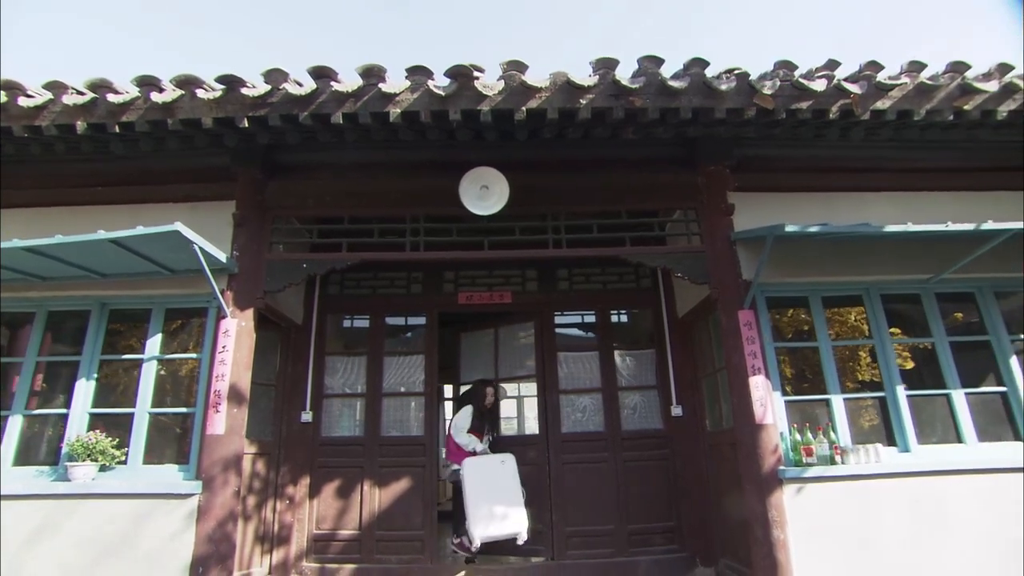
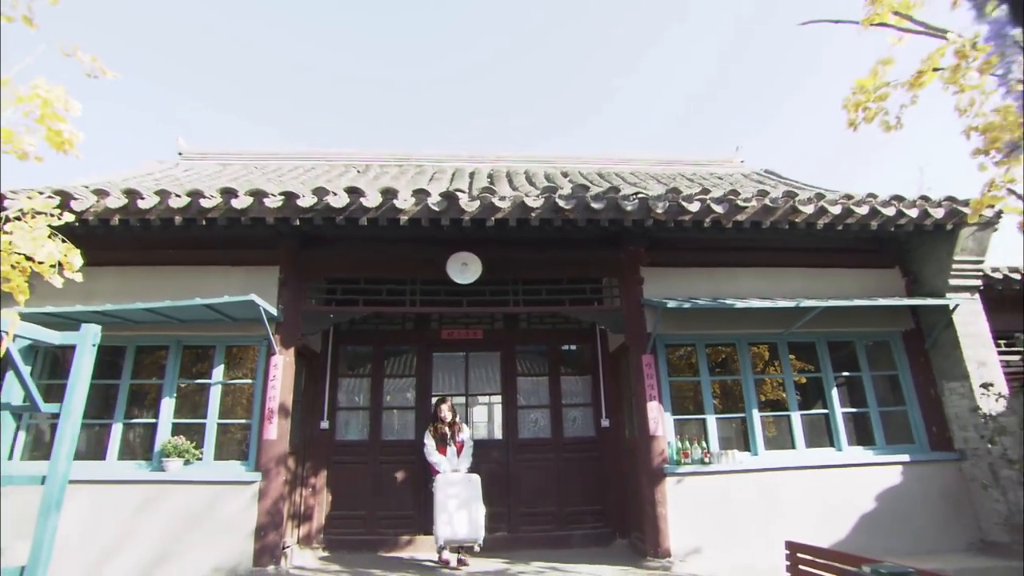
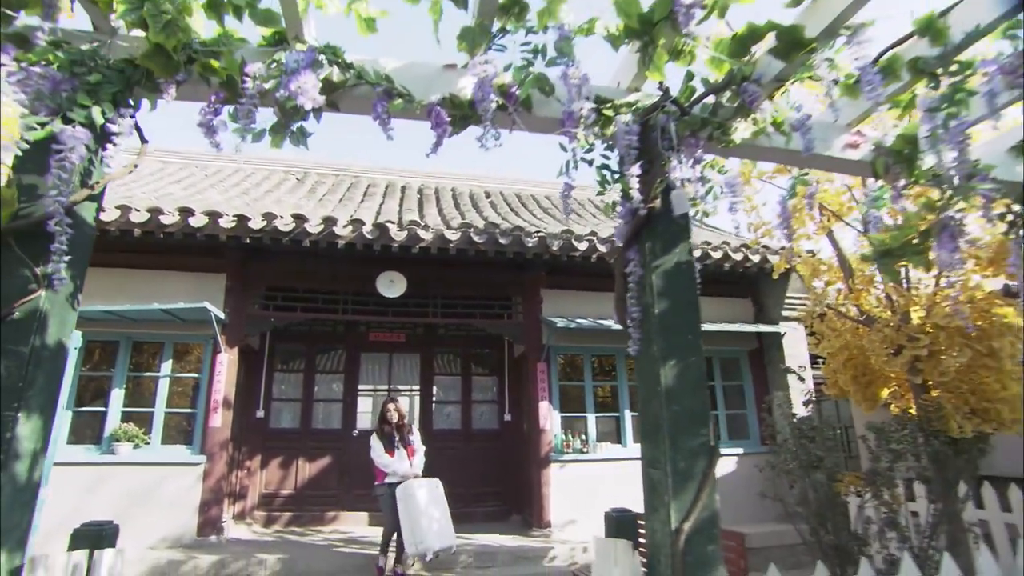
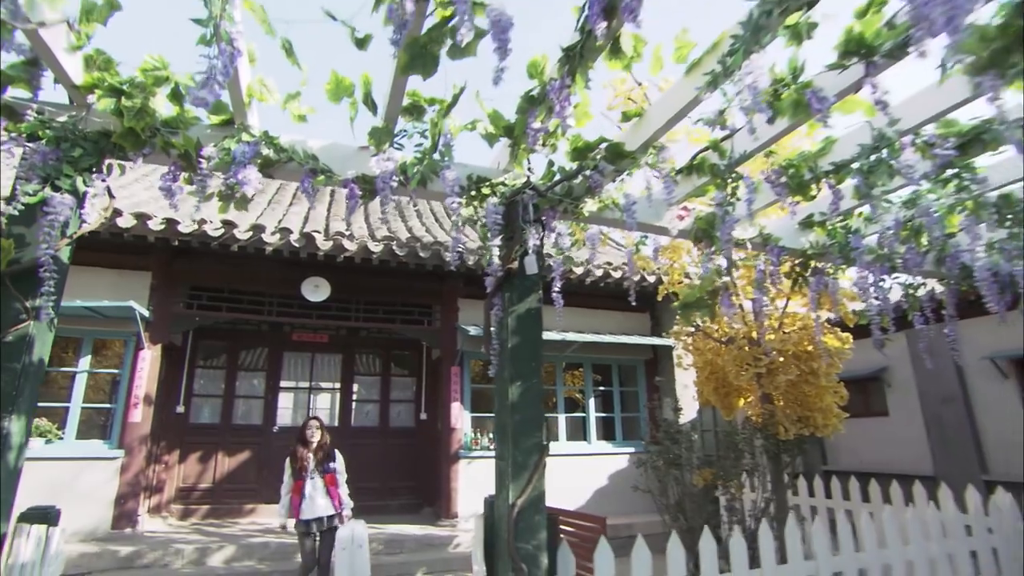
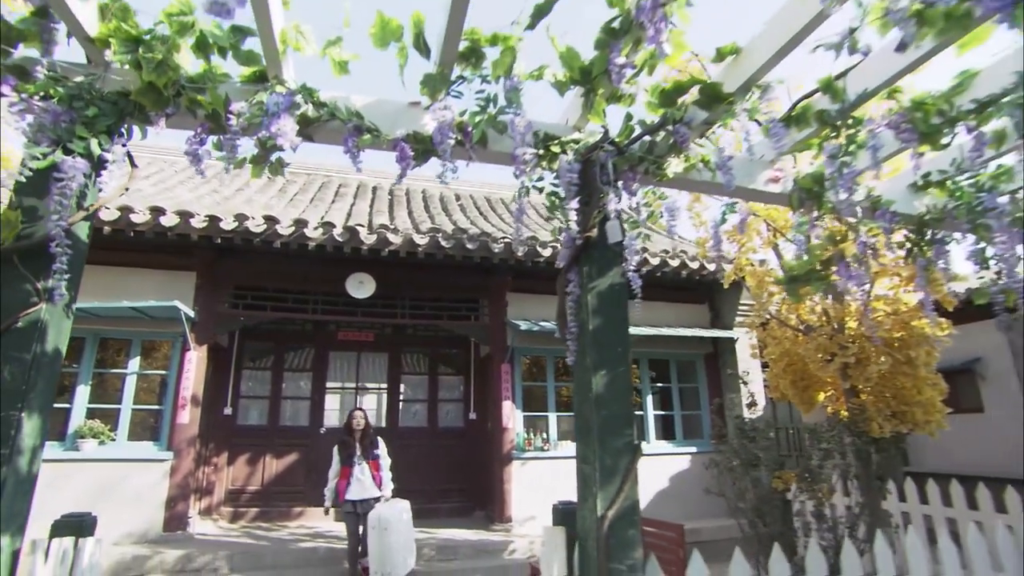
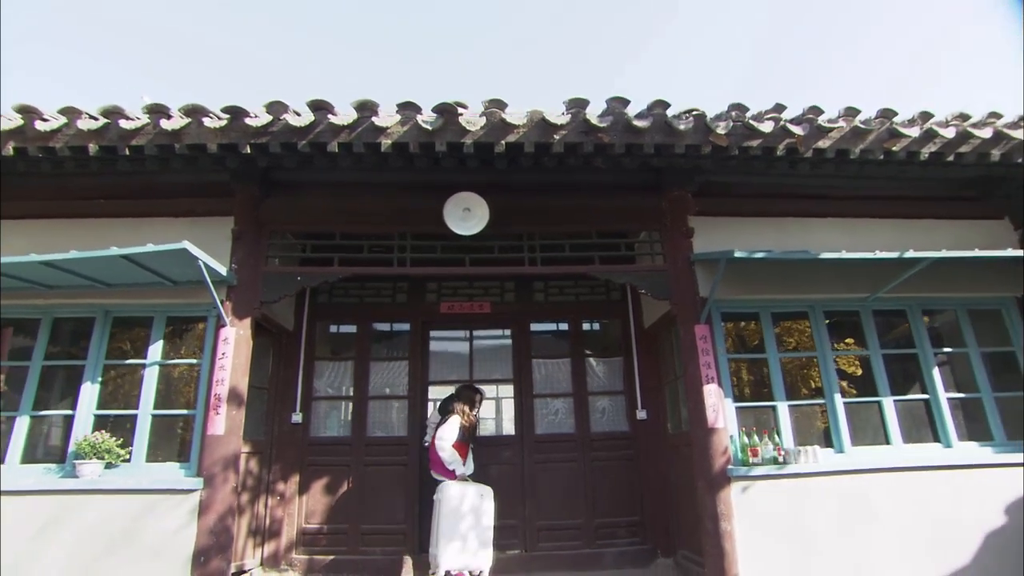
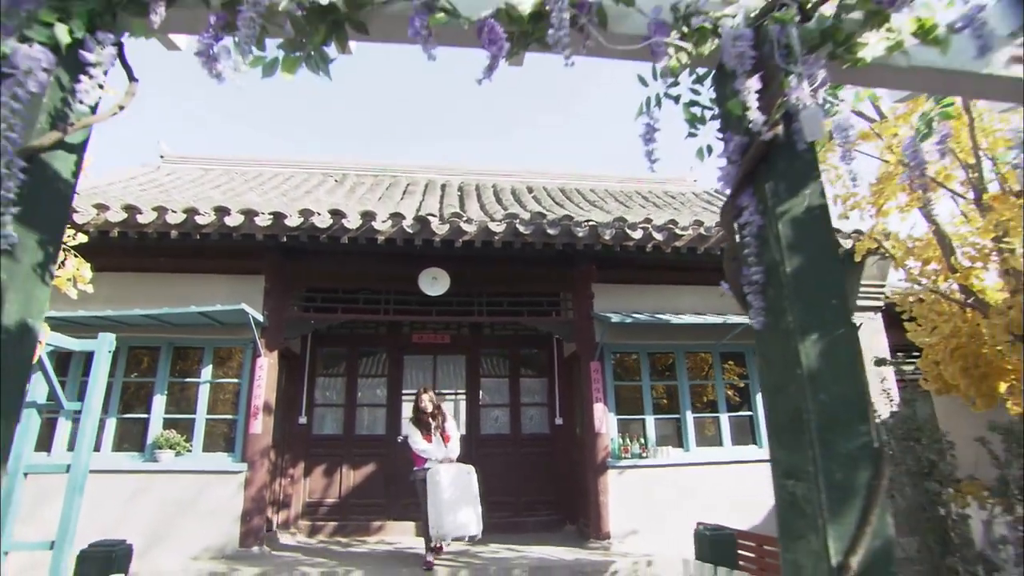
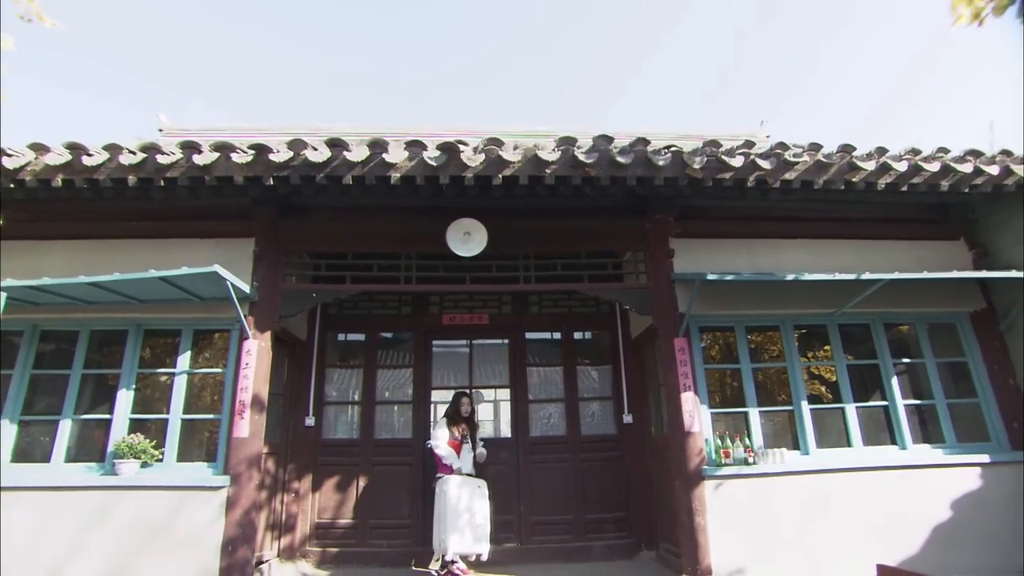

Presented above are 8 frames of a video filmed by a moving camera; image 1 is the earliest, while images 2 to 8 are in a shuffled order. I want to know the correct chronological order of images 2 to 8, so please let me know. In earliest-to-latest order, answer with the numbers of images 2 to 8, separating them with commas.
6, 8, 2, 7, 3, 5, 4
